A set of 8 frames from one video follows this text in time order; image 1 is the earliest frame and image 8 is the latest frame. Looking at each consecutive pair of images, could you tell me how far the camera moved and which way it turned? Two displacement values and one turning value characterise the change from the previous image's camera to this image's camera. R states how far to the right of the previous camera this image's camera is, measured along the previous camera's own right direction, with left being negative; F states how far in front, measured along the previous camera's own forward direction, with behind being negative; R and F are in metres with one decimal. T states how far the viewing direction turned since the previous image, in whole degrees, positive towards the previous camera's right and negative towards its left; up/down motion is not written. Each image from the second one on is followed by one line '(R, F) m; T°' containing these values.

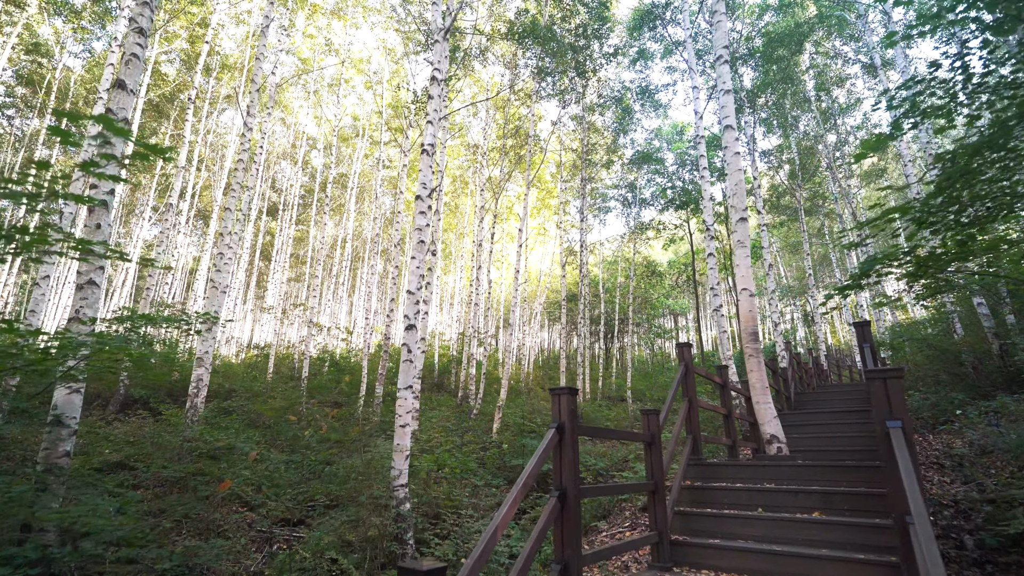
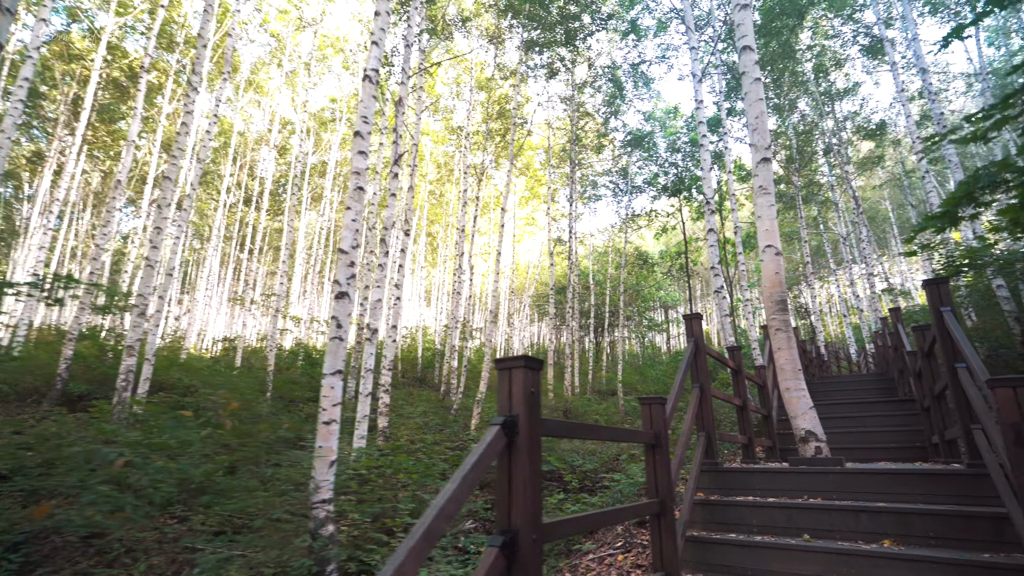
(+0.2, +0.8) m; +1°
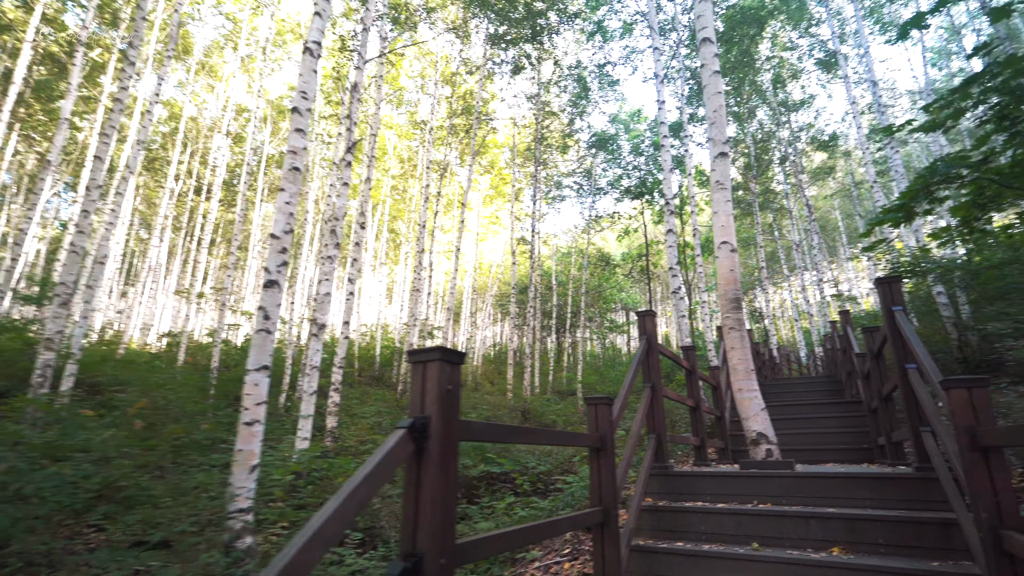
(+0.1, +0.2) m; +4°
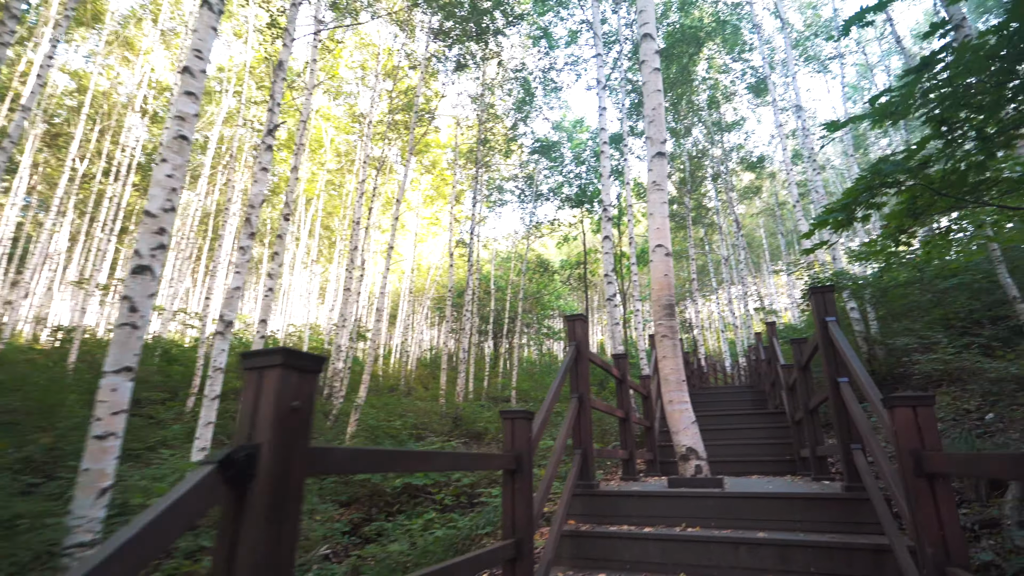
(+0.1, +0.3) m; +7°
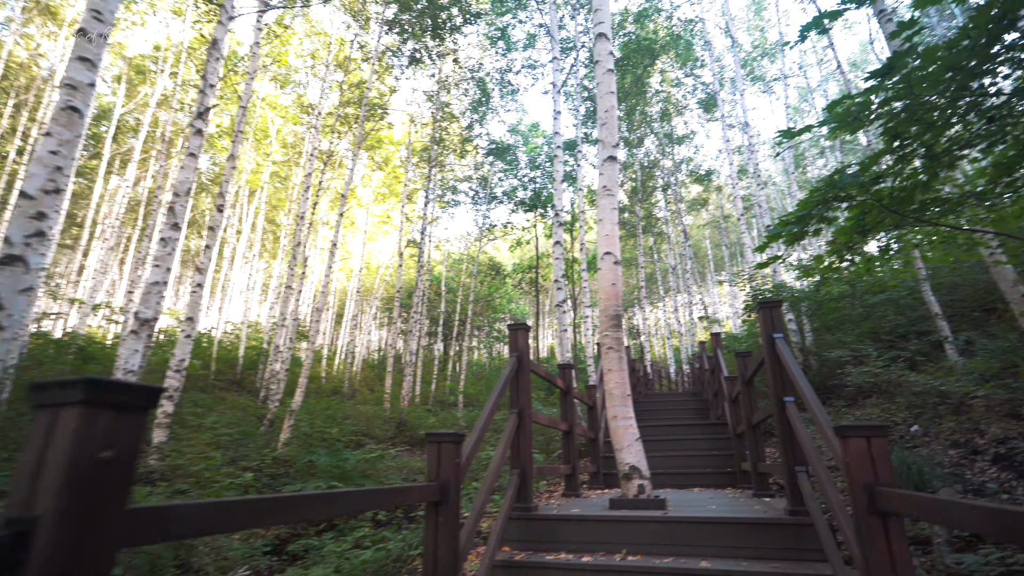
(+0.1, +0.2) m; +5°
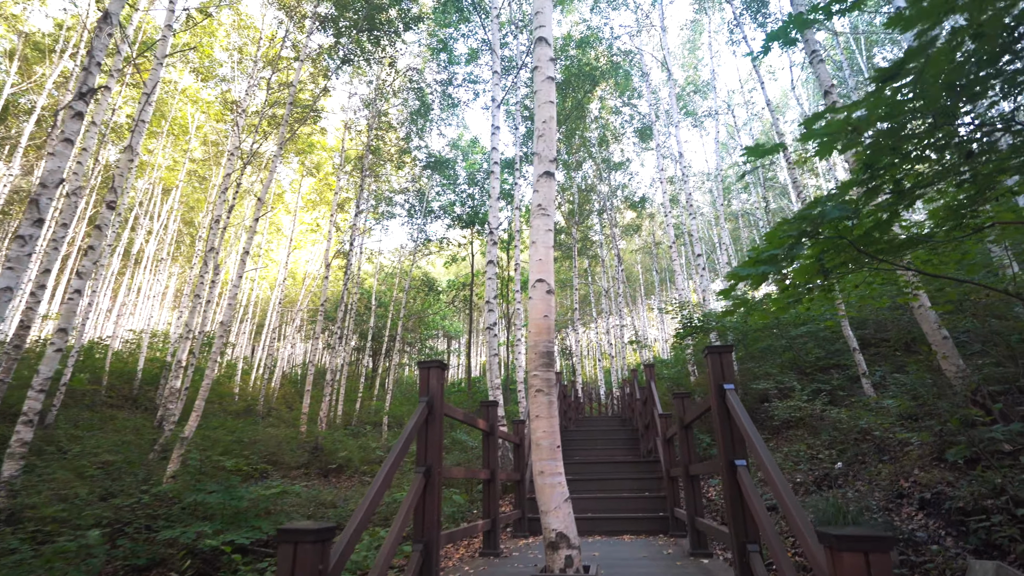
(+0.1, +0.4) m; +7°
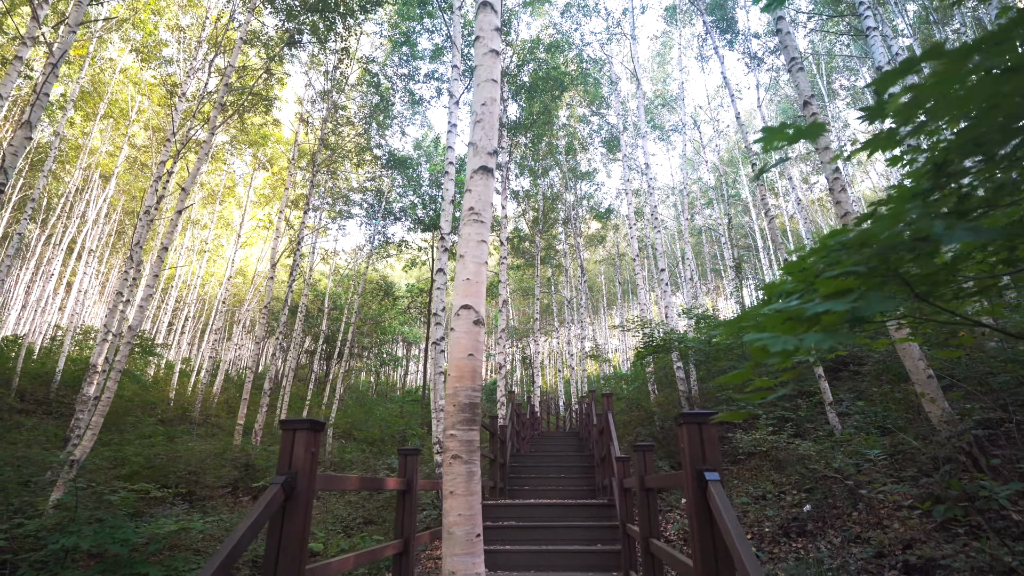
(+0.2, +0.5) m; +4°
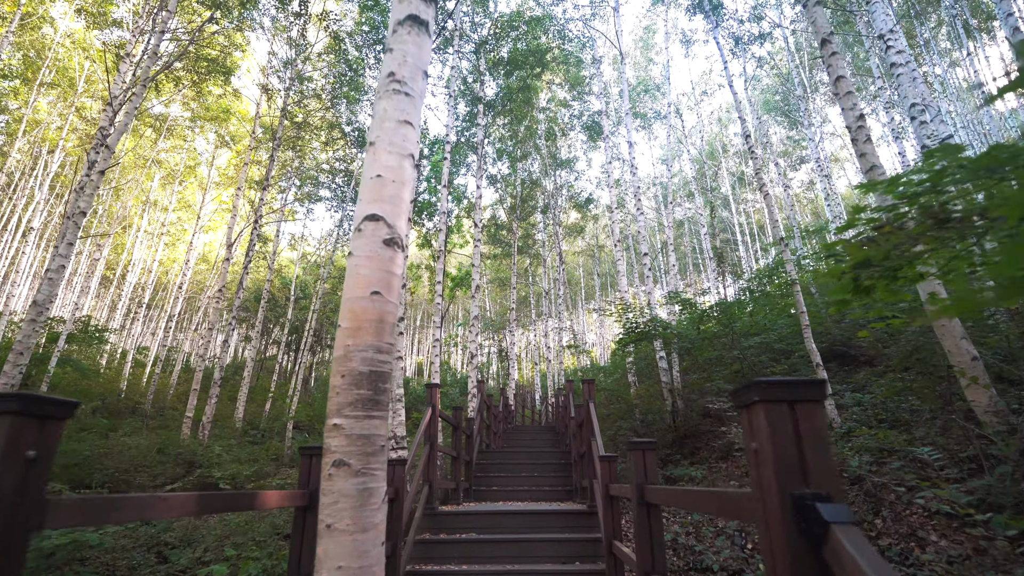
(+0.1, +0.7) m; +2°
